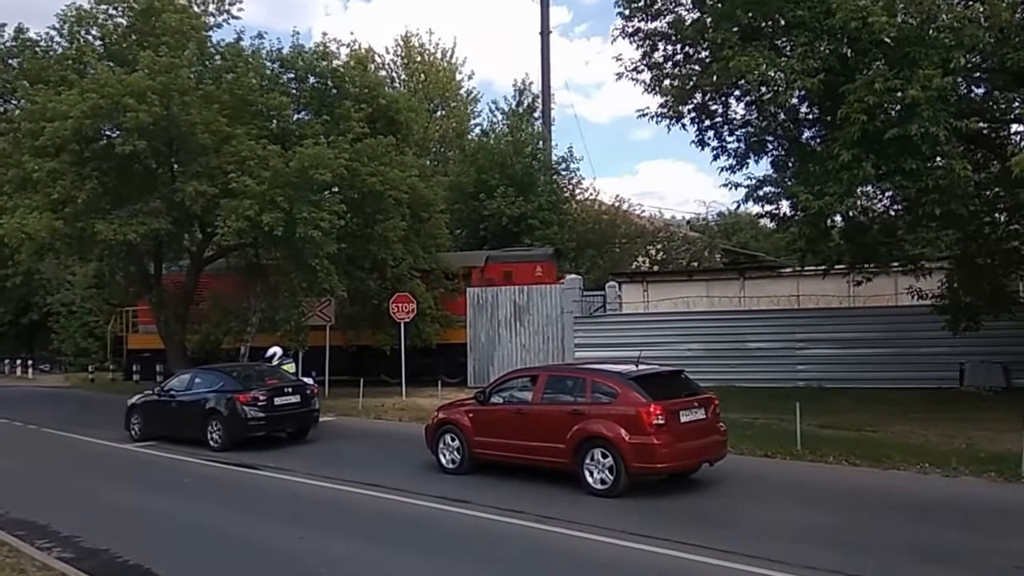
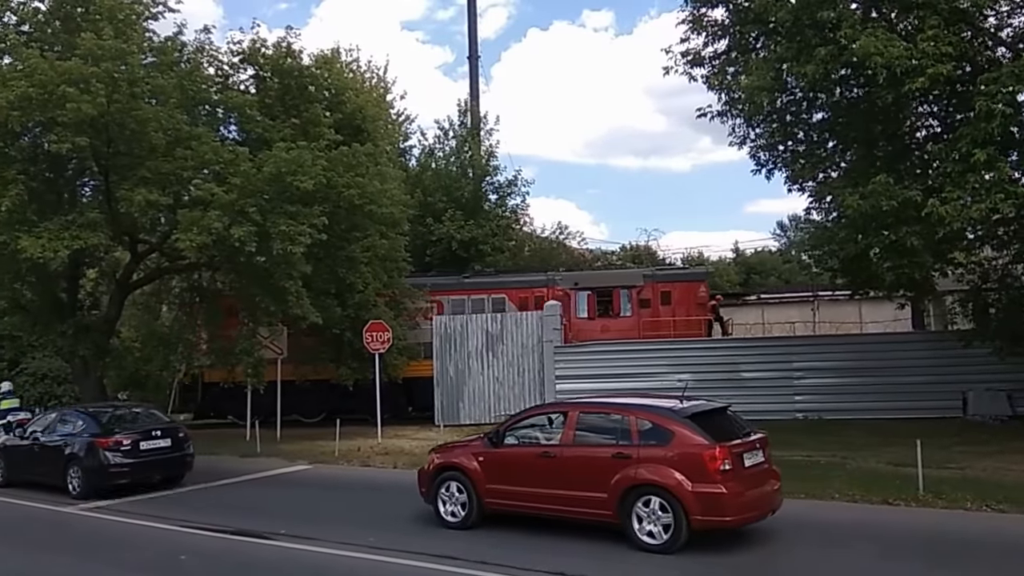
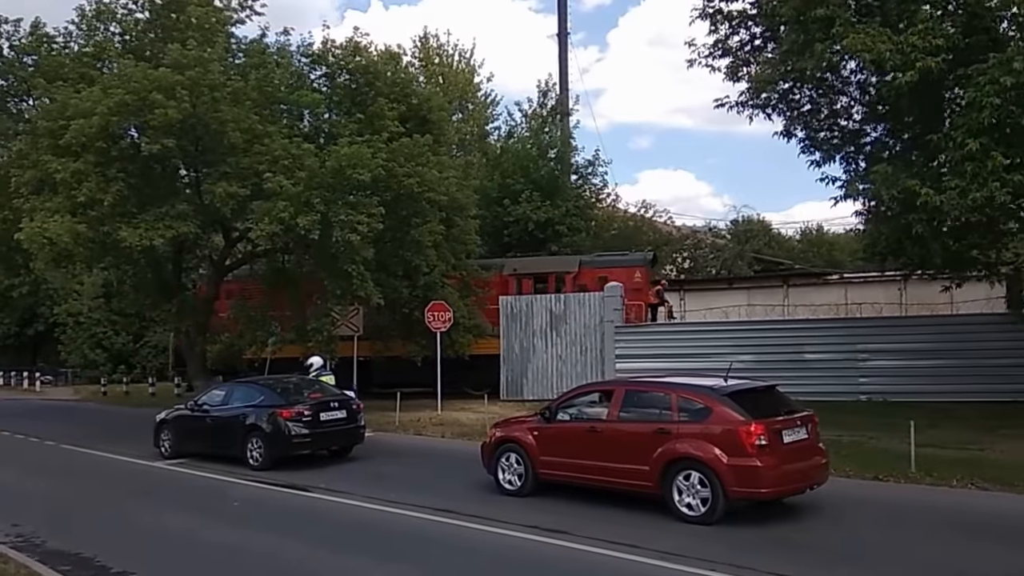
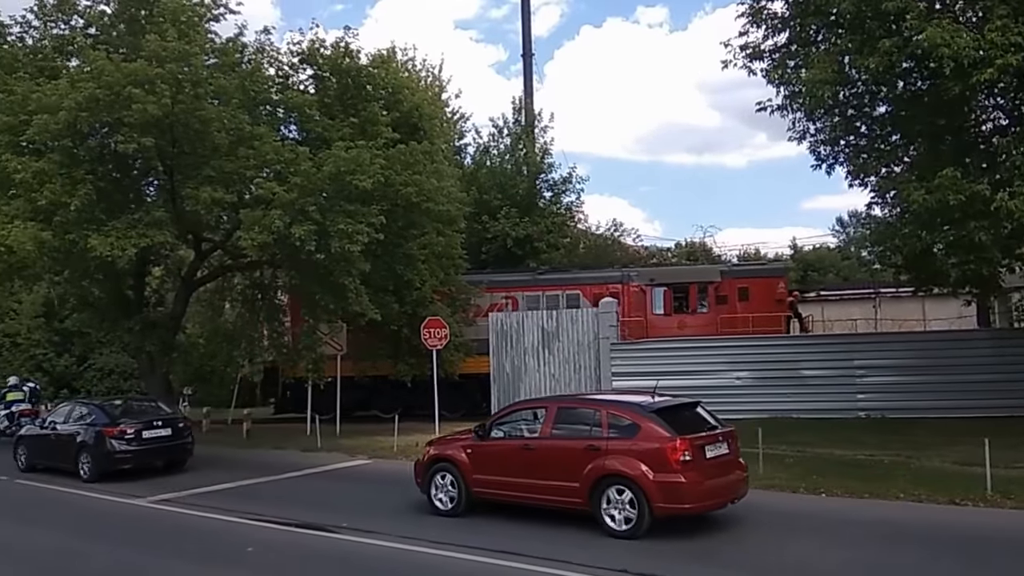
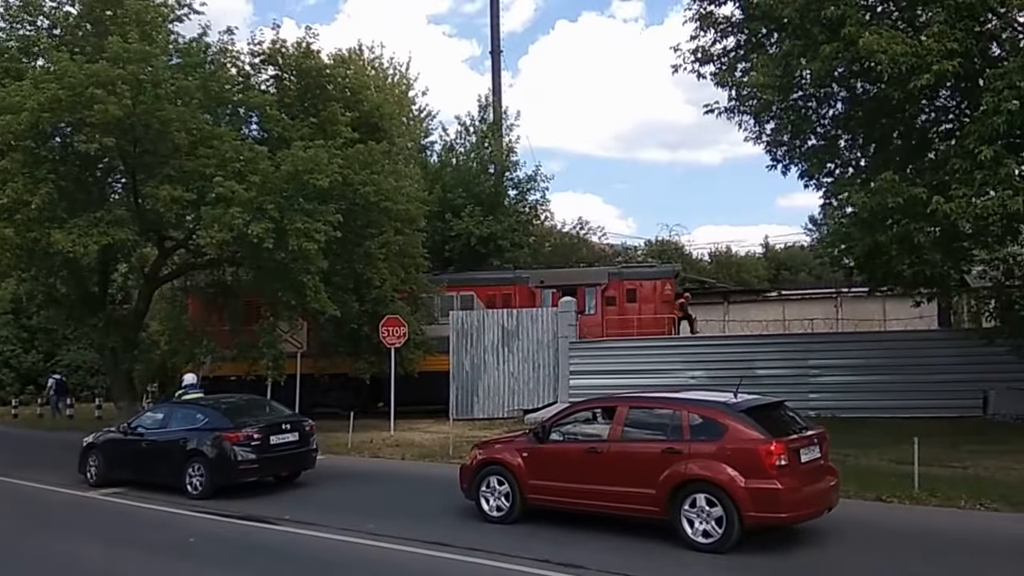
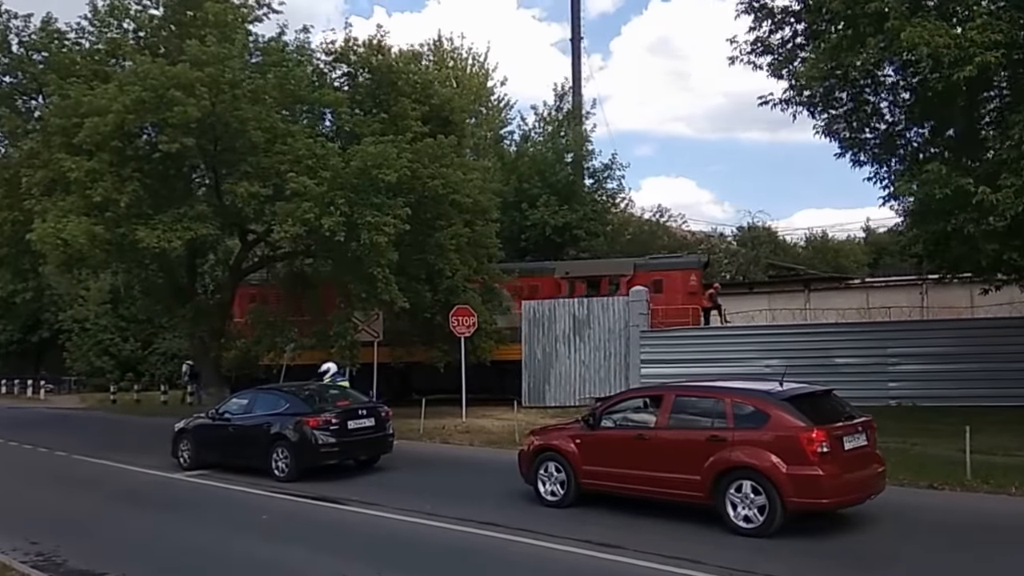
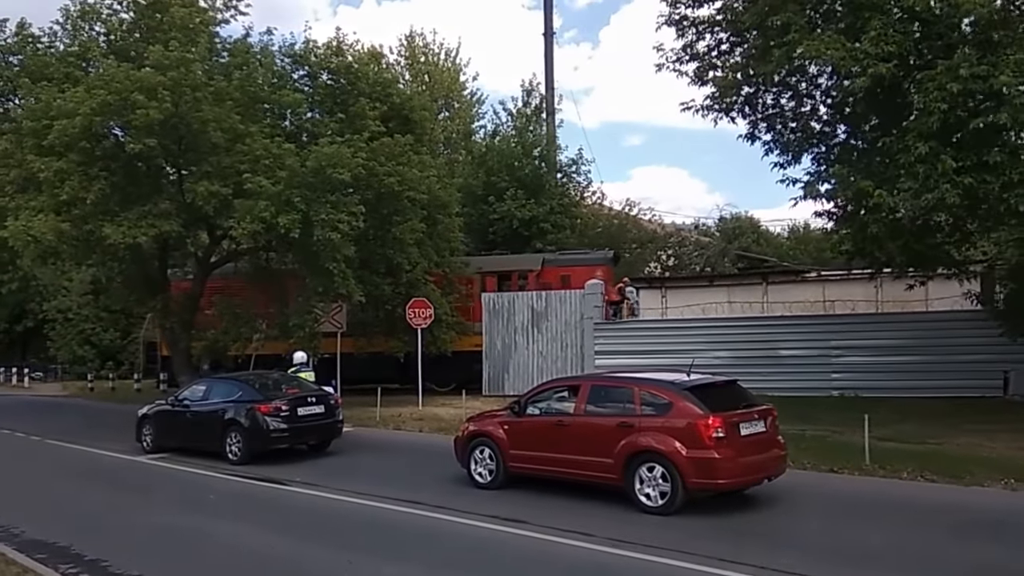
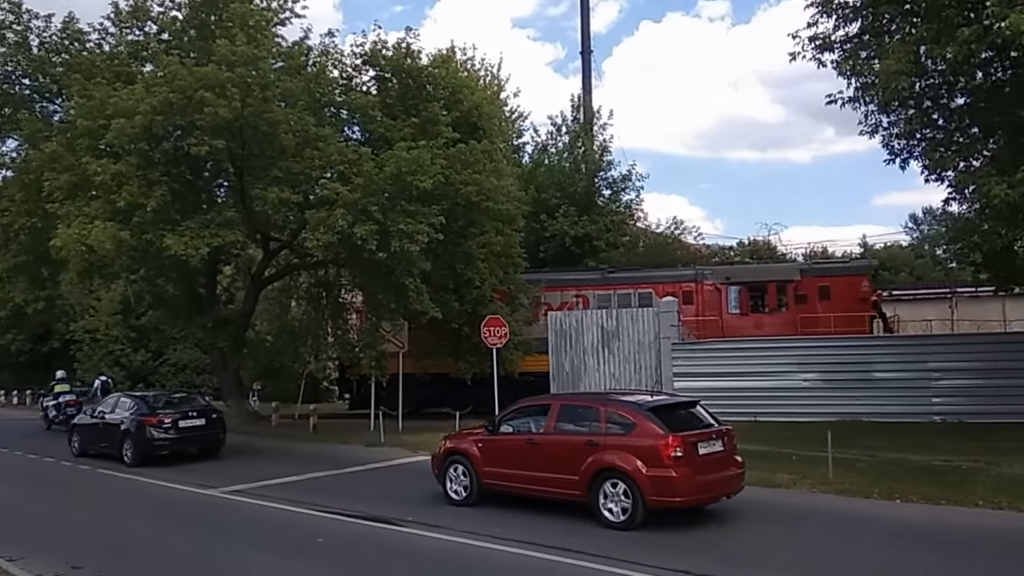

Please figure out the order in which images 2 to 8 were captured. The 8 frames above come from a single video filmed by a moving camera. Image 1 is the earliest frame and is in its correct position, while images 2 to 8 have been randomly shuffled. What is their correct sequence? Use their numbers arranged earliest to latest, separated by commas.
7, 3, 6, 5, 2, 4, 8
